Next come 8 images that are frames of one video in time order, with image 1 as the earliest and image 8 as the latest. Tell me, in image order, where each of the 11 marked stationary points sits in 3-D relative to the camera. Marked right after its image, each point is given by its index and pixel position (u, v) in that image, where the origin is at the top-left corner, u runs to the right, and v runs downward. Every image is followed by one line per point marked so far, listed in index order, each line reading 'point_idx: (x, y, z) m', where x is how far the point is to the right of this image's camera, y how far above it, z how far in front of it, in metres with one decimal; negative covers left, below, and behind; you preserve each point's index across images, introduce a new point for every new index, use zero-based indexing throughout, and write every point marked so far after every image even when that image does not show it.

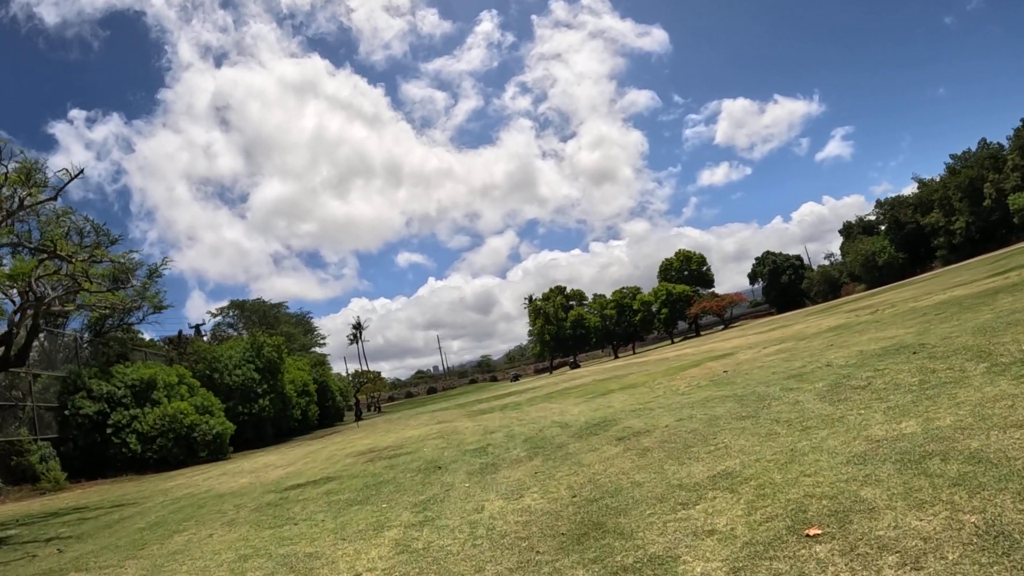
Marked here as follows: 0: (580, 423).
0: (+1.6, -3.2, +13.2) m
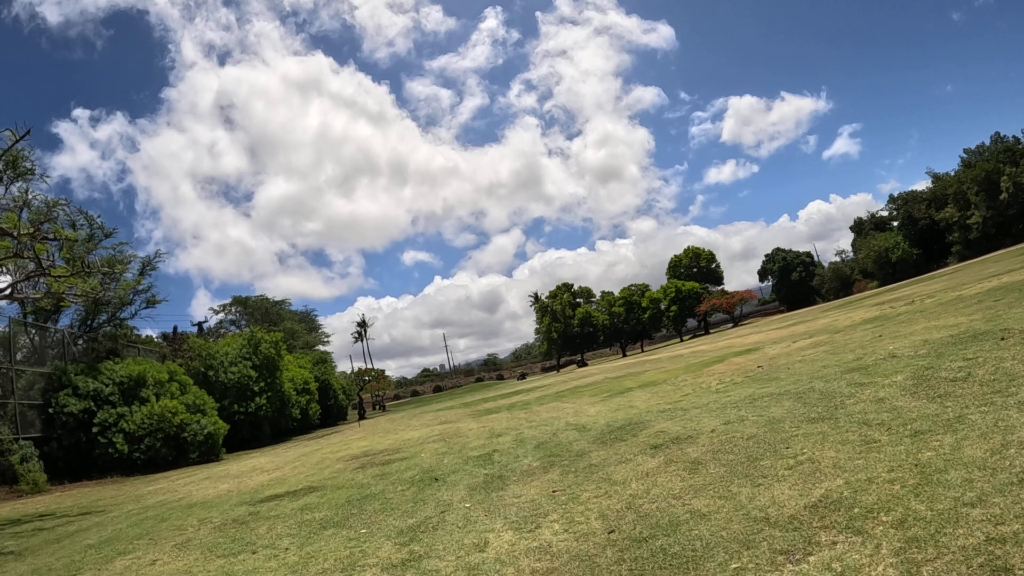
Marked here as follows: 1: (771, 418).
0: (+1.8, -2.8, +11.4) m
1: (+3.5, -1.8, +7.7) m
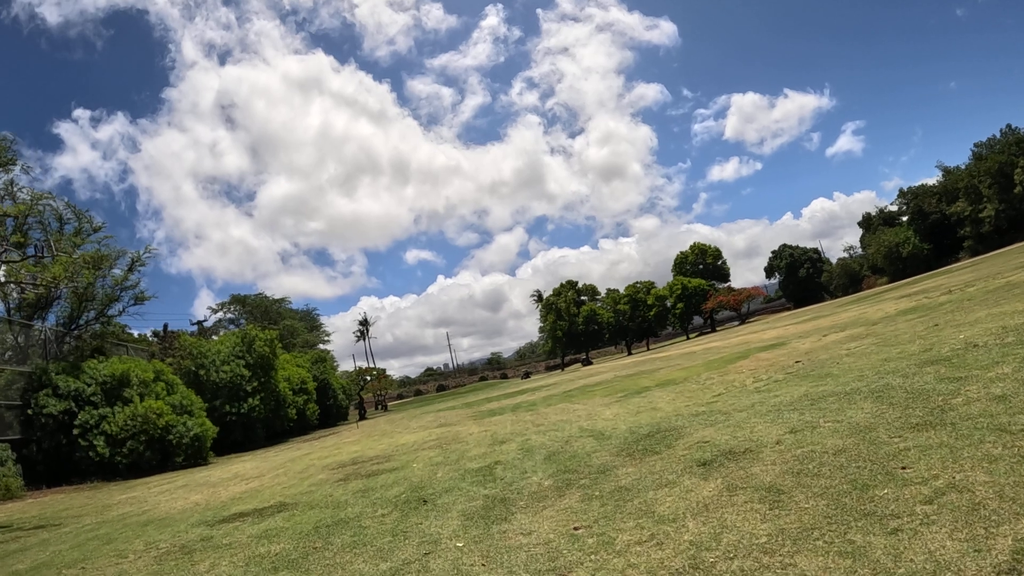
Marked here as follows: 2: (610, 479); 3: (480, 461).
0: (+1.8, -2.5, +9.7) m
1: (+3.6, -1.5, +6.0) m
2: (+1.2, -2.2, +6.4) m
3: (-0.6, -3.0, +9.9) m
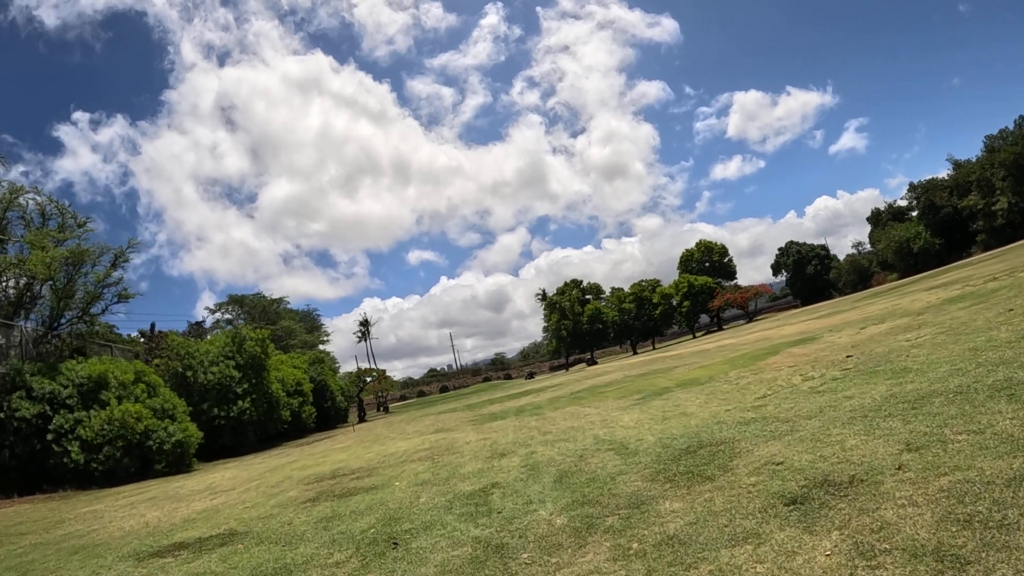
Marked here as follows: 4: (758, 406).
0: (+1.9, -2.2, +7.8) m
1: (+3.6, -1.1, +4.0) m
2: (+1.2, -1.8, +4.5) m
3: (-0.6, -2.7, +8.0) m
4: (+3.8, -1.8, +8.7) m
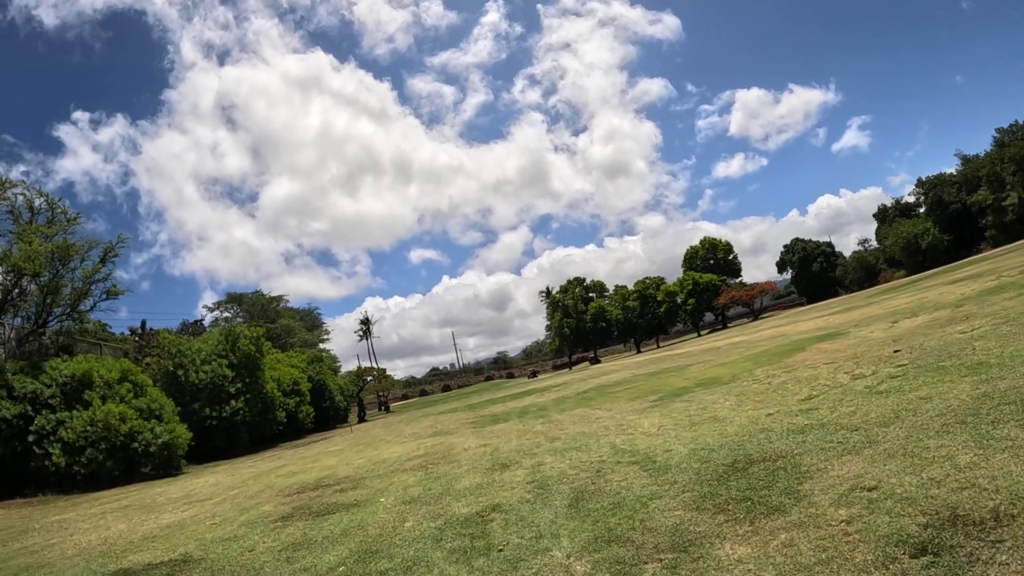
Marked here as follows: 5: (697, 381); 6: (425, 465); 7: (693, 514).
0: (+1.9, -1.9, +6.5) m
1: (+3.6, -0.9, +2.7) m
2: (+1.2, -1.6, +3.2) m
3: (-0.5, -2.5, +6.7) m
4: (+3.8, -1.6, +7.4) m
5: (+4.7, -2.4, +14.3) m
6: (-1.7, -3.4, +10.9) m
7: (+1.5, -1.7, +4.4) m
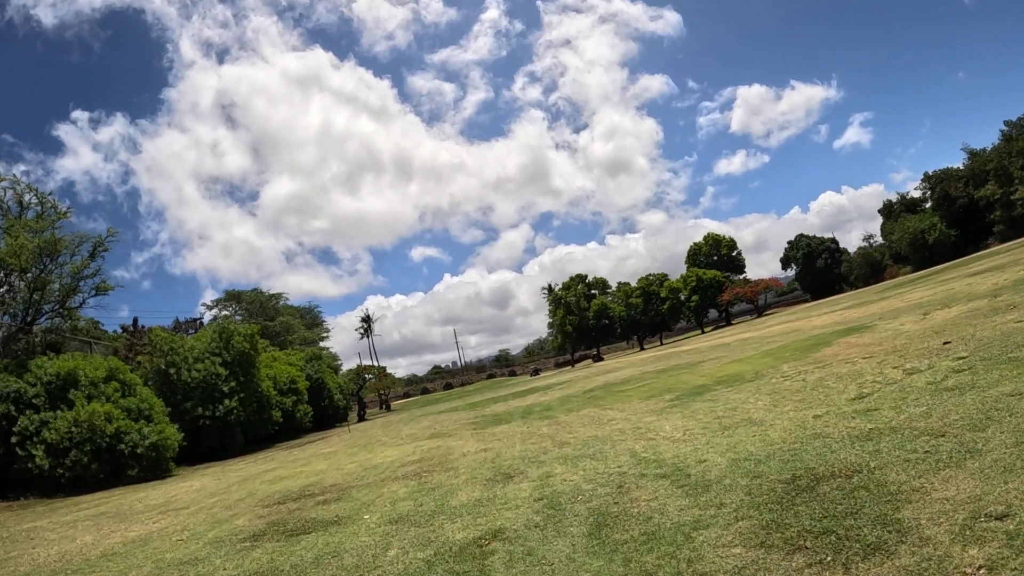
0: (+2.0, -1.7, +5.4) m
1: (+3.7, -0.7, +1.6) m
2: (+1.2, -1.4, +2.1) m
3: (-0.5, -2.3, +5.6) m
4: (+3.9, -1.4, +6.3) m
5: (+4.7, -2.1, +13.2) m
6: (-1.6, -3.2, +9.8) m
7: (+1.5, -1.5, +3.3) m
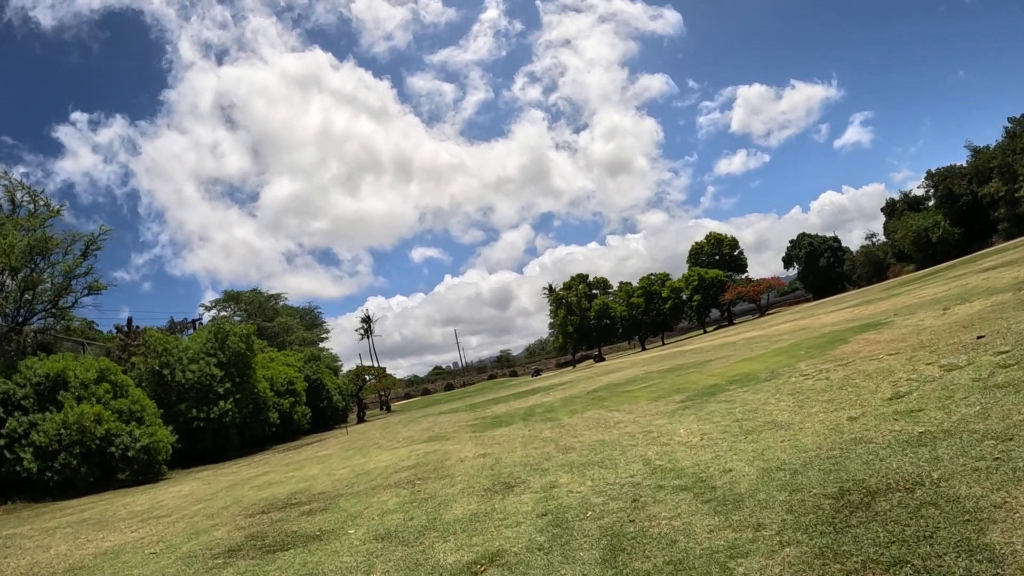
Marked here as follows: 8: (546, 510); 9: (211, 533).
0: (+2.0, -1.6, +4.7) m
1: (+3.7, -0.6, +0.9) m
2: (+1.2, -1.3, +1.4) m
3: (-0.5, -2.2, +4.9) m
4: (+3.9, -1.2, +5.6) m
5: (+4.7, -2.0, +12.5) m
6: (-1.6, -3.1, +9.2) m
7: (+1.5, -1.4, +2.6) m
8: (+0.4, -2.1, +5.4) m
9: (-4.7, -3.8, +8.8) m
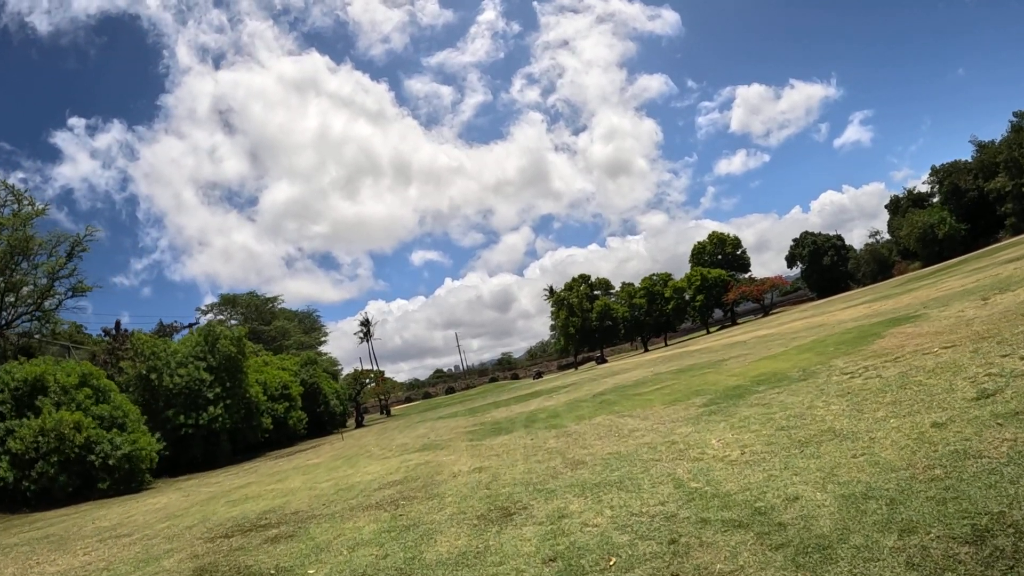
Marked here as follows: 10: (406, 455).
0: (+1.9, -1.4, +3.4) m
1: (+3.6, -0.3, -0.4) m
2: (+1.2, -1.1, +0.1) m
3: (-0.5, -2.0, +3.6) m
4: (+3.9, -1.0, +4.3) m
5: (+4.7, -1.8, +11.2) m
6: (-1.6, -2.9, +7.9) m
7: (+1.5, -1.2, +1.3) m
8: (+0.4, -1.9, +4.1) m
9: (-4.7, -3.7, +7.5) m
10: (-2.5, -4.0, +13.7) m
